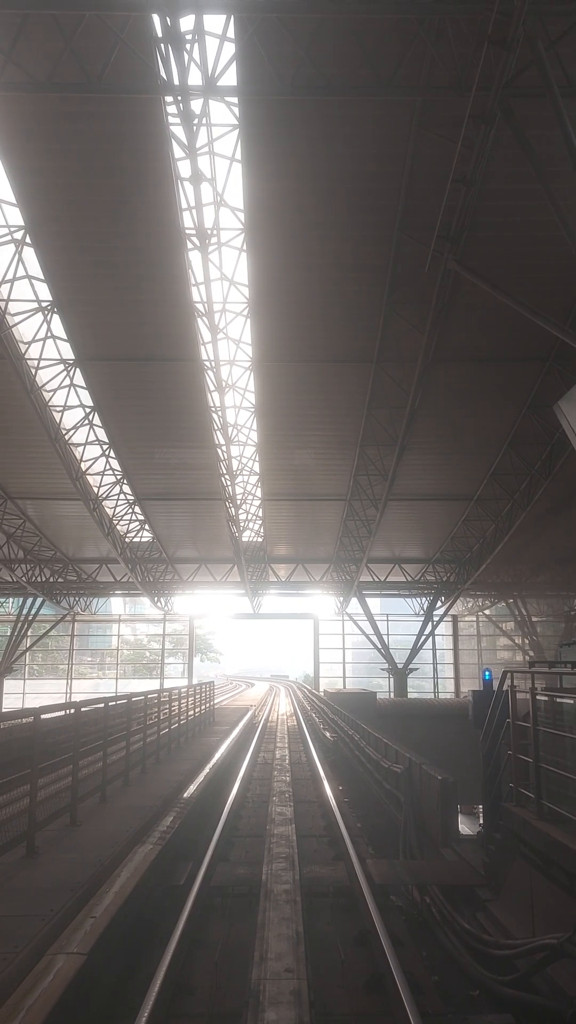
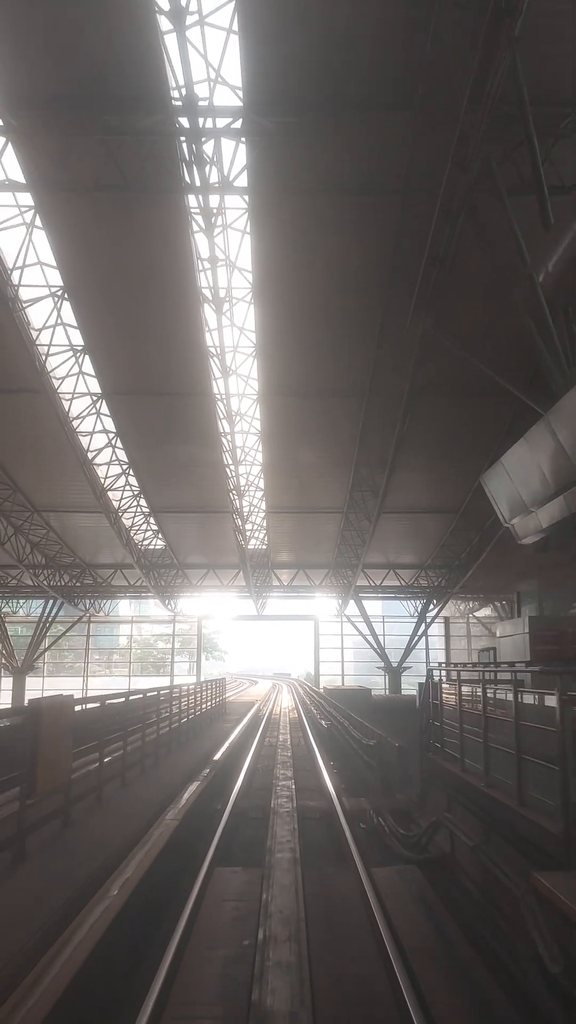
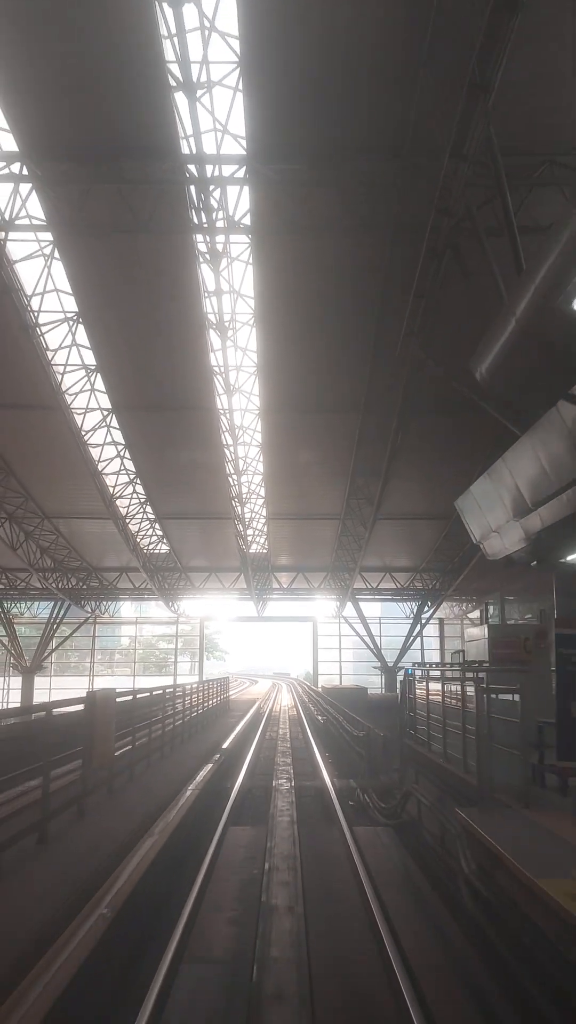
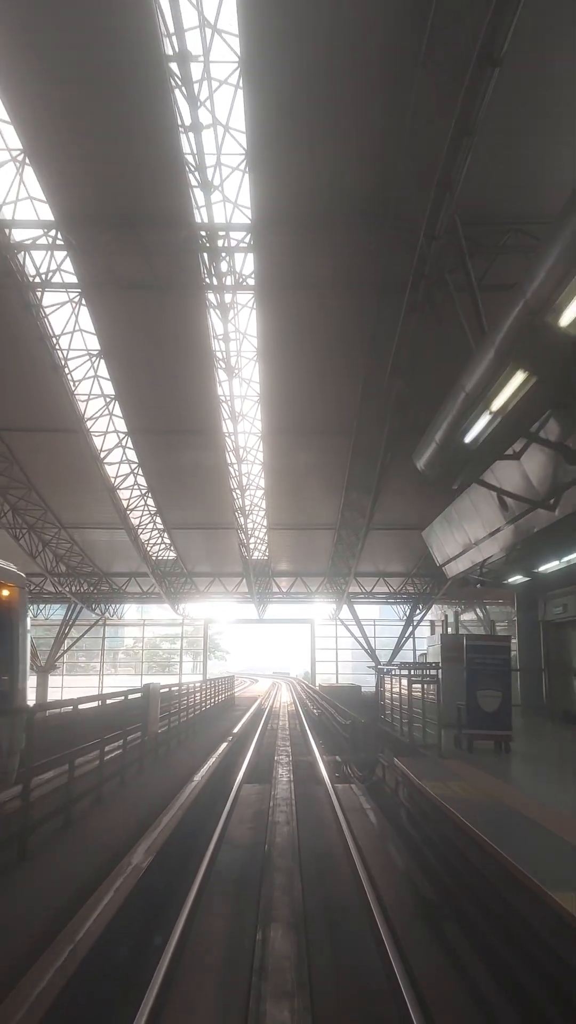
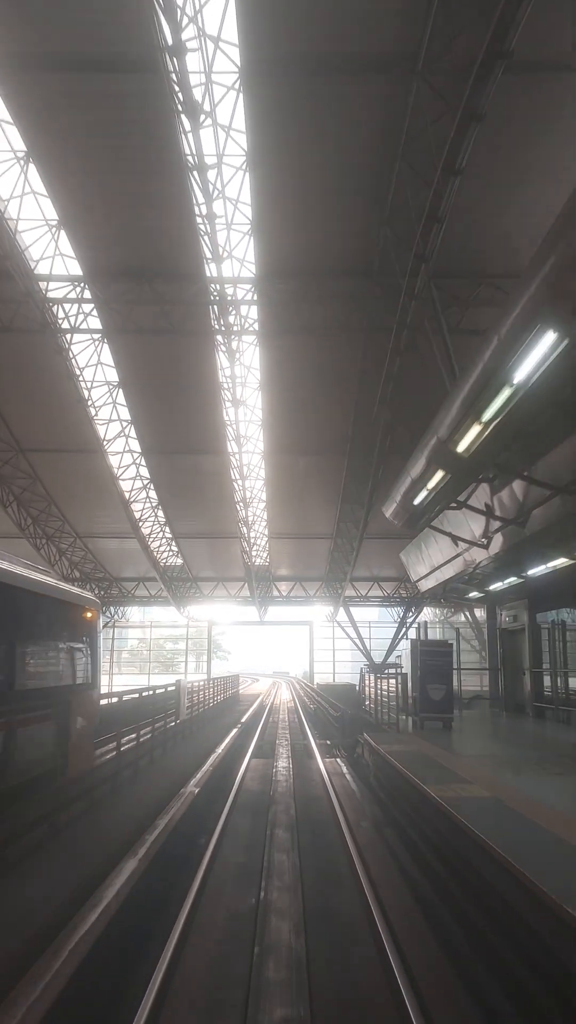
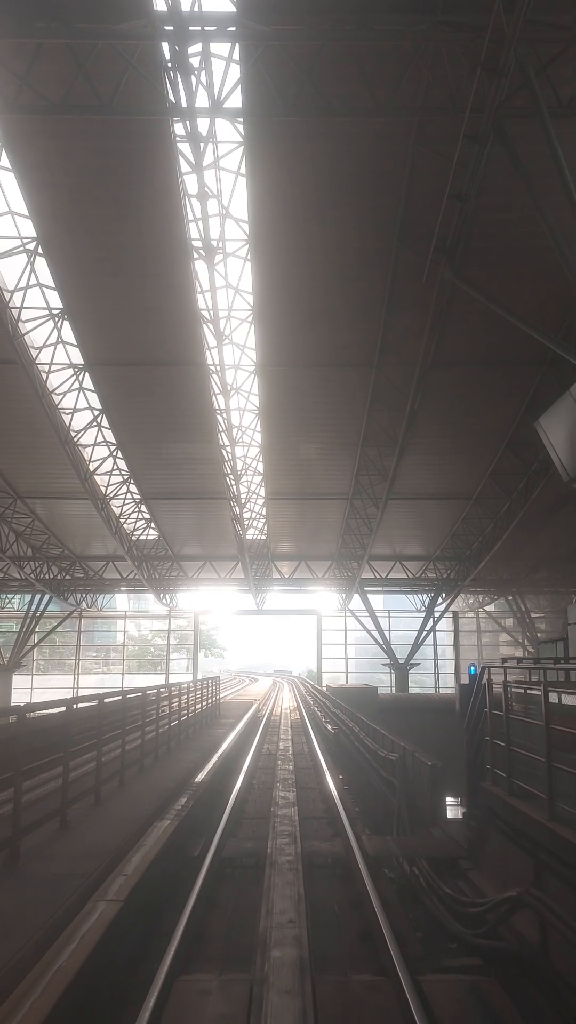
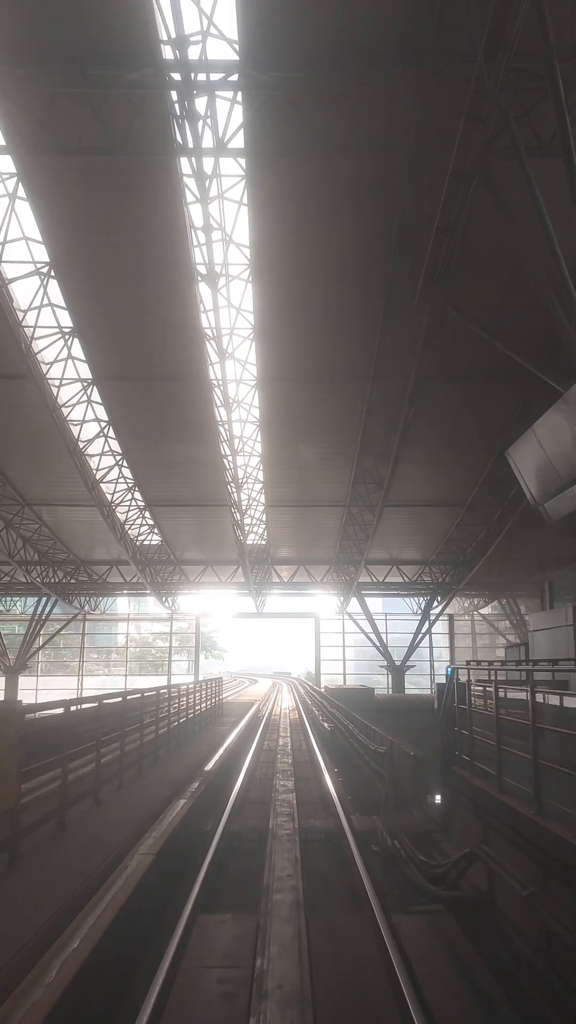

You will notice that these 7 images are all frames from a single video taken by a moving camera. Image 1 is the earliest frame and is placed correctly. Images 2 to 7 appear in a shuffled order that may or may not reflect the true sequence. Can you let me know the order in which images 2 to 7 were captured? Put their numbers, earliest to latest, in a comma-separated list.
6, 7, 2, 3, 4, 5
